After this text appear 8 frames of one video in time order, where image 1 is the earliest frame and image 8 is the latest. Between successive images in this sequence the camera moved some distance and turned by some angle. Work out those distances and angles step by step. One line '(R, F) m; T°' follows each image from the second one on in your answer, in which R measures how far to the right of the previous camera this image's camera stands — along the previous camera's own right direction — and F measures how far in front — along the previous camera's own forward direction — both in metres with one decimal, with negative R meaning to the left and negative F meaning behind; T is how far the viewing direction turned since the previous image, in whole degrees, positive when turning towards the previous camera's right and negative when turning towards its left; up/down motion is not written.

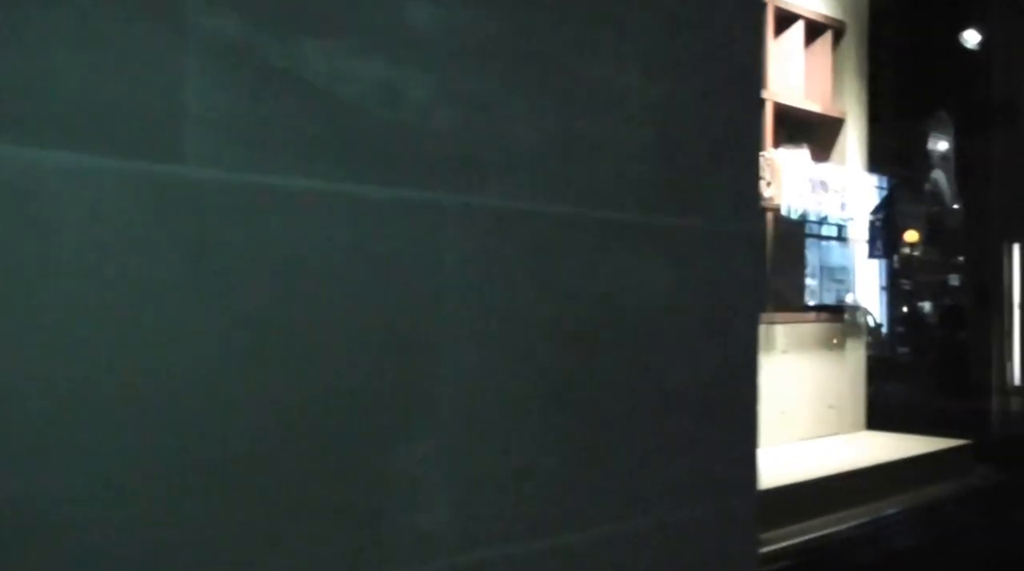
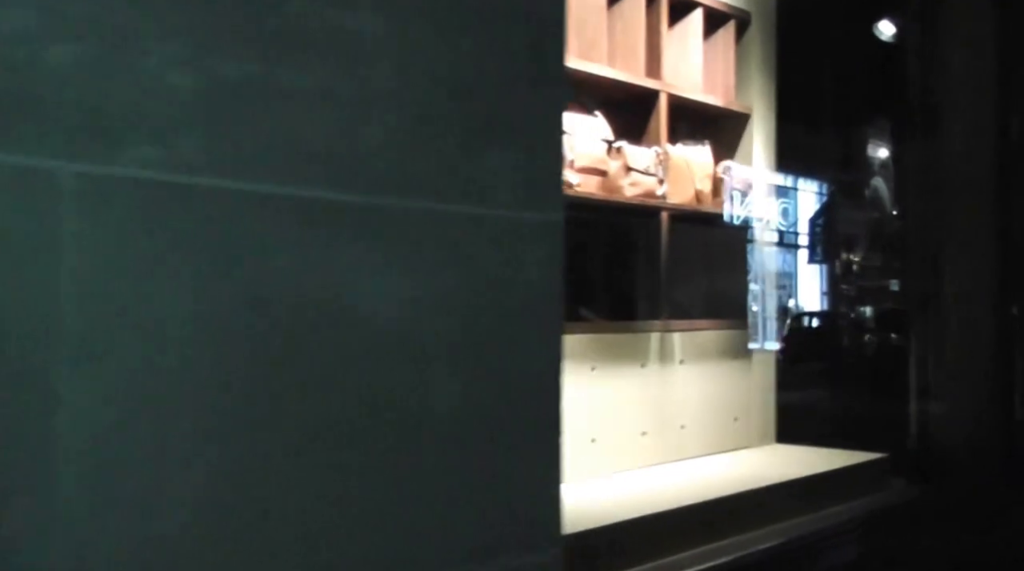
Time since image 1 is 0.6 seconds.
(+0.3, +0.3) m; +3°
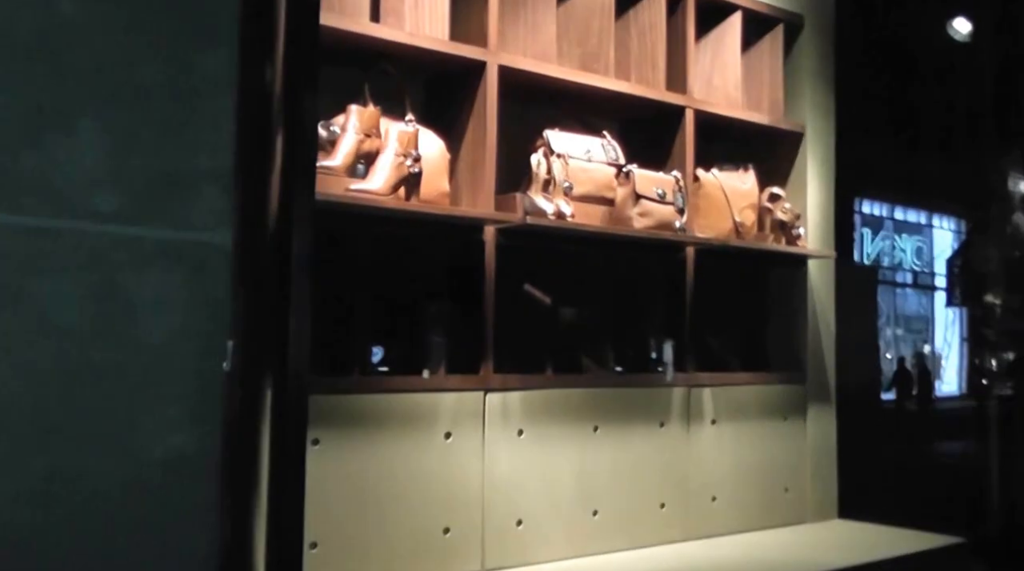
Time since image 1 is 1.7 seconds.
(+0.4, +0.5) m; -8°
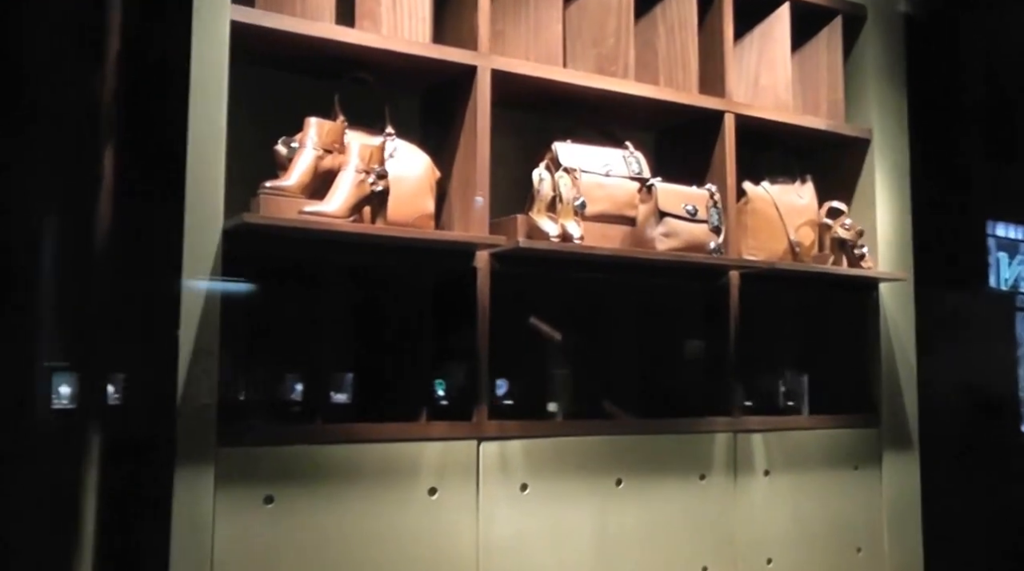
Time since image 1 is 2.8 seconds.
(+0.3, +0.3) m; -7°
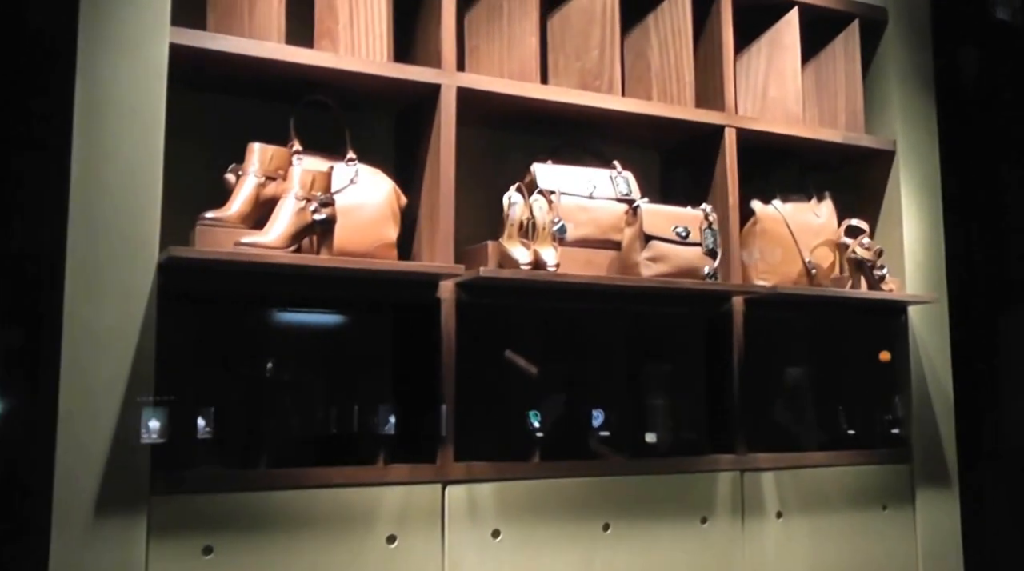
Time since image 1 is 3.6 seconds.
(+0.2, +0.2) m; -5°
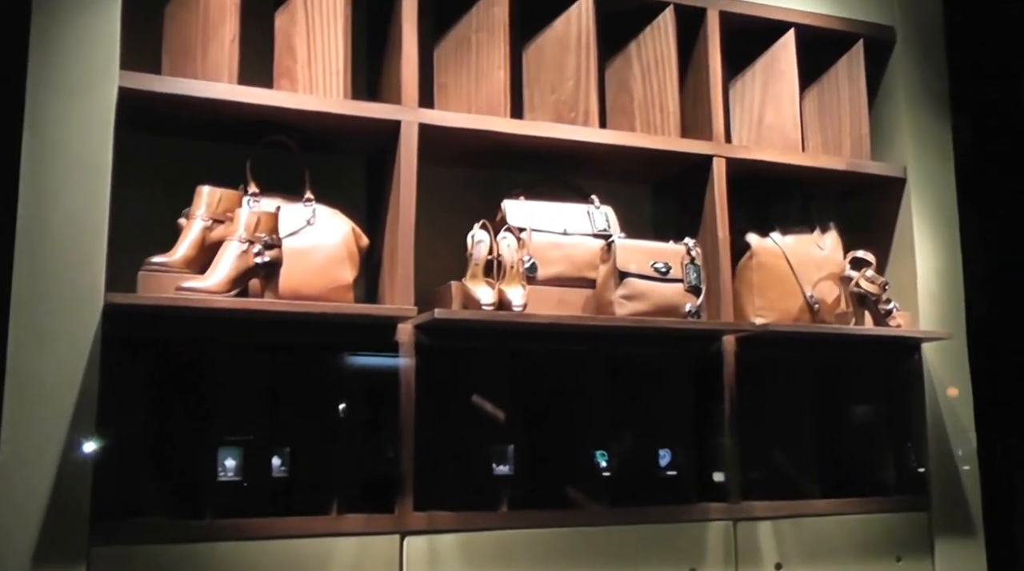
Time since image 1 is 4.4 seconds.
(+0.2, +0.1) m; -4°
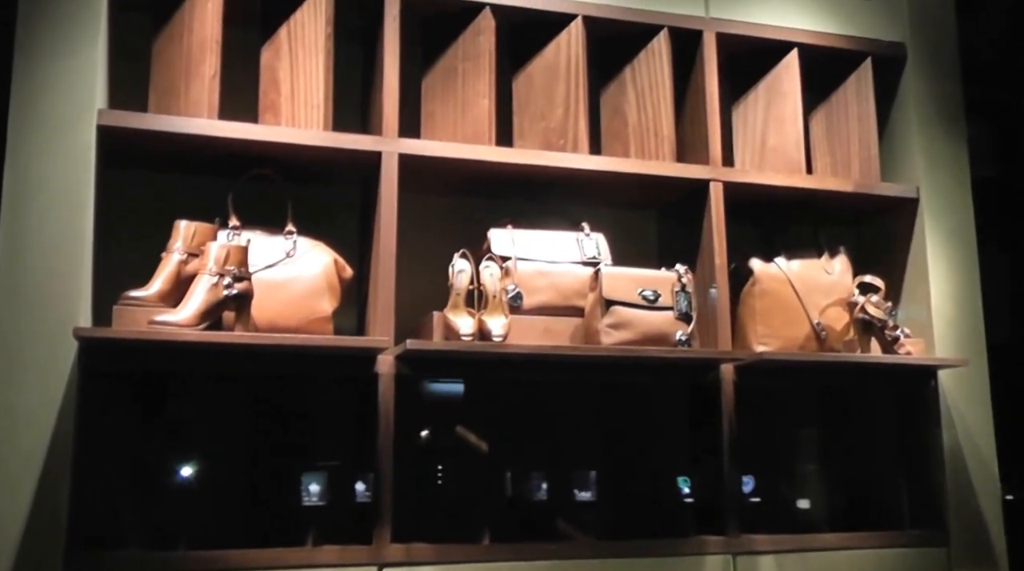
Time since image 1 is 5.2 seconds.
(+0.2, 0.0) m; -4°
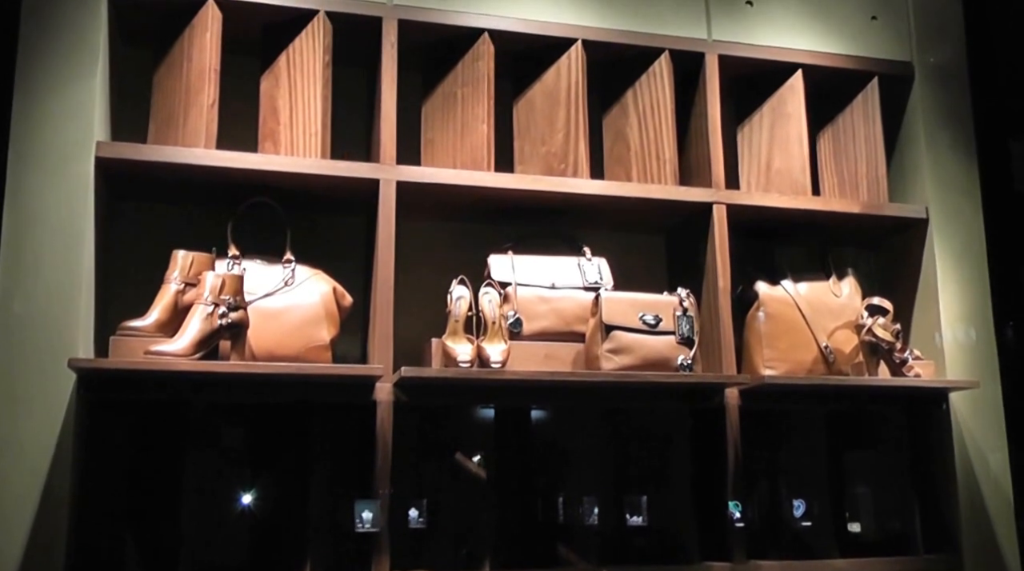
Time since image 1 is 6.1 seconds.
(+0.1, 0.0) m; -2°
